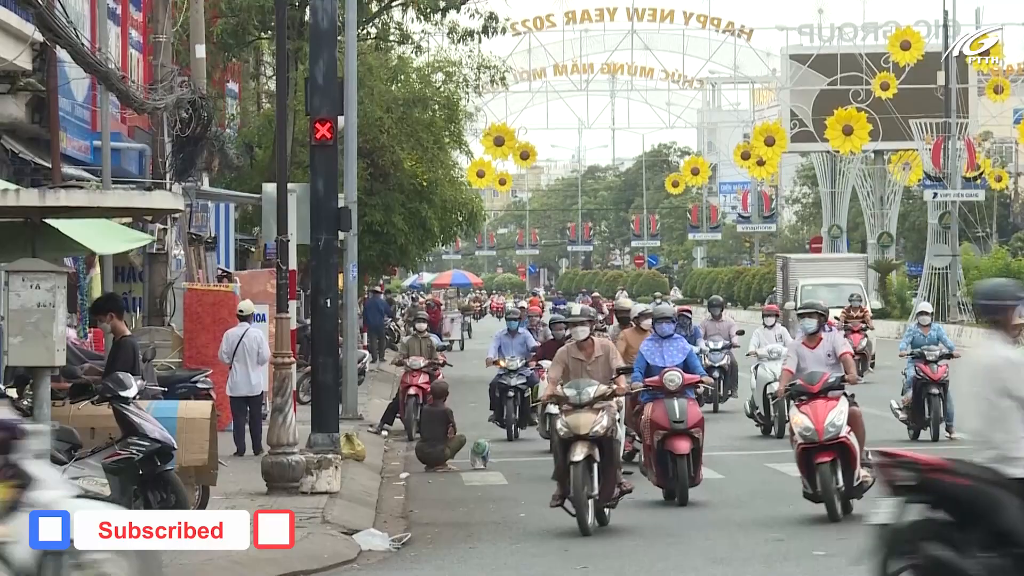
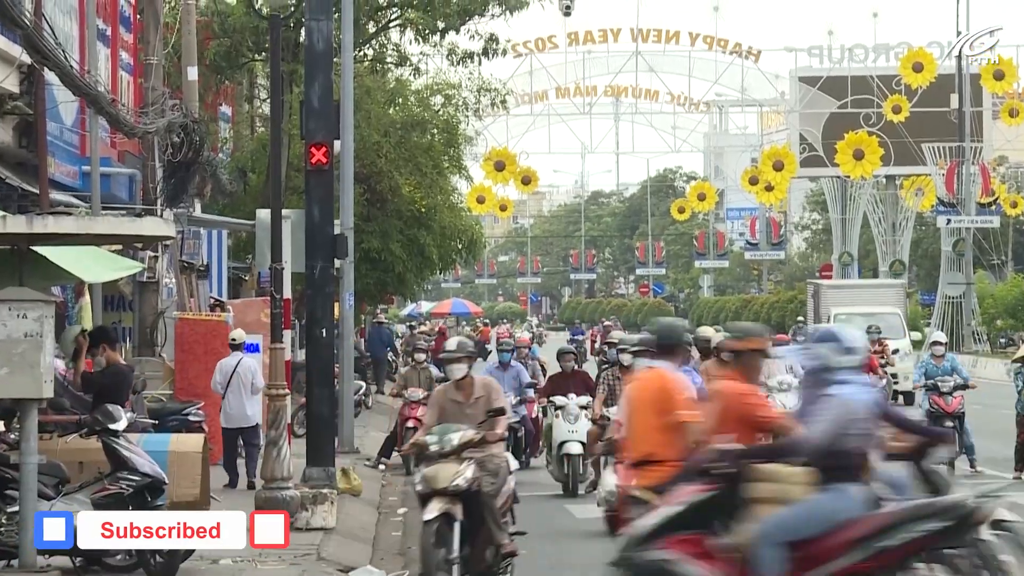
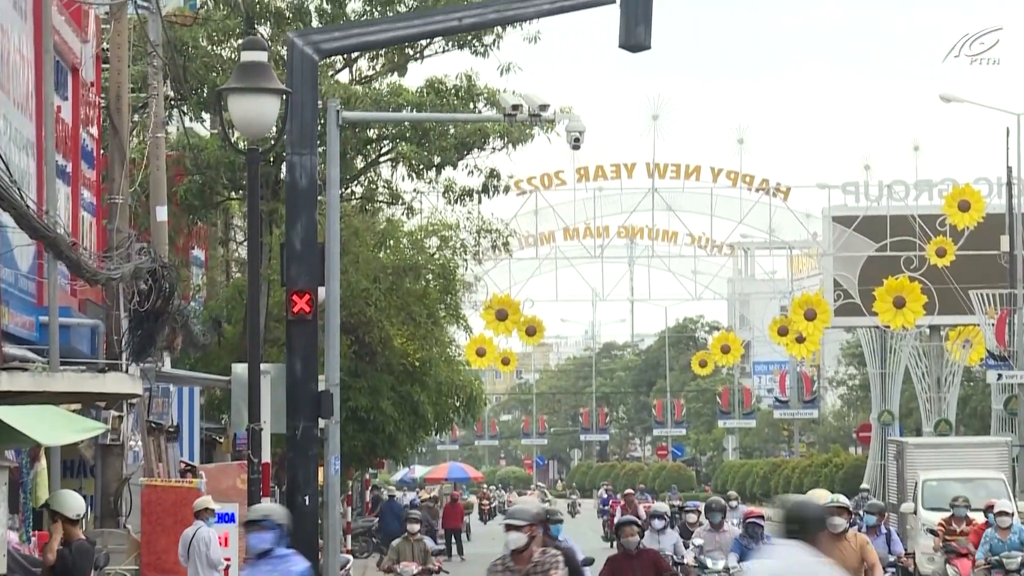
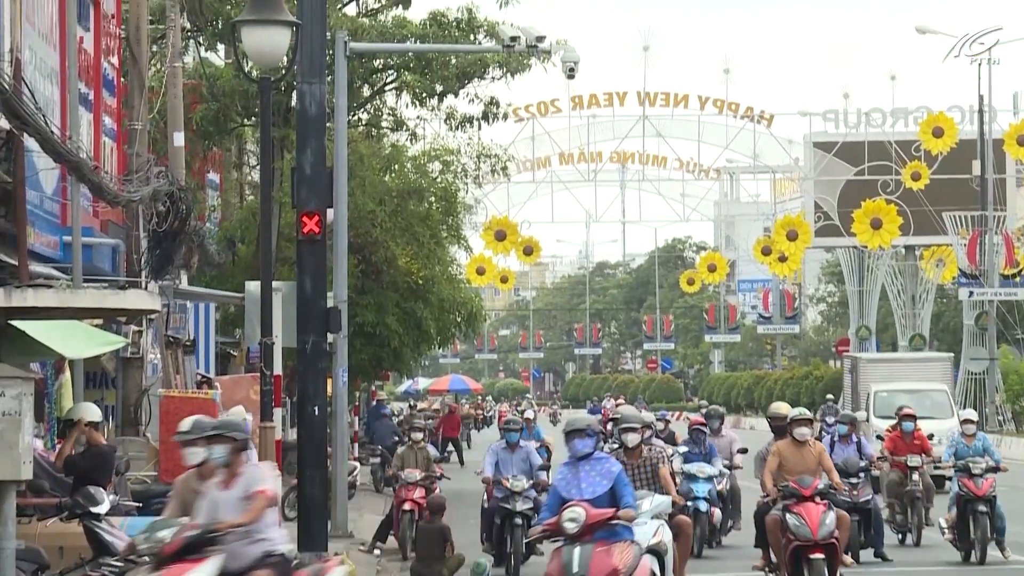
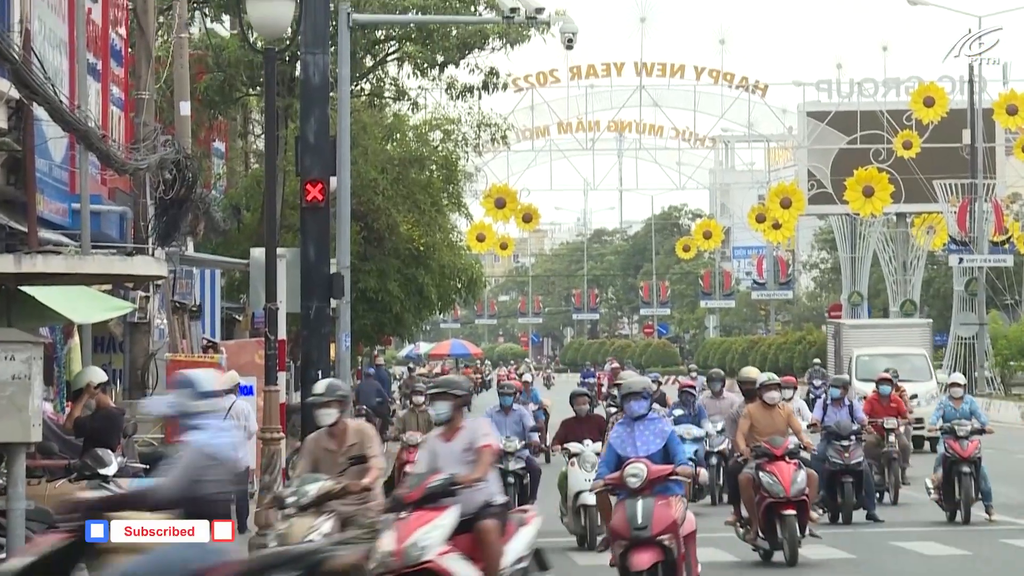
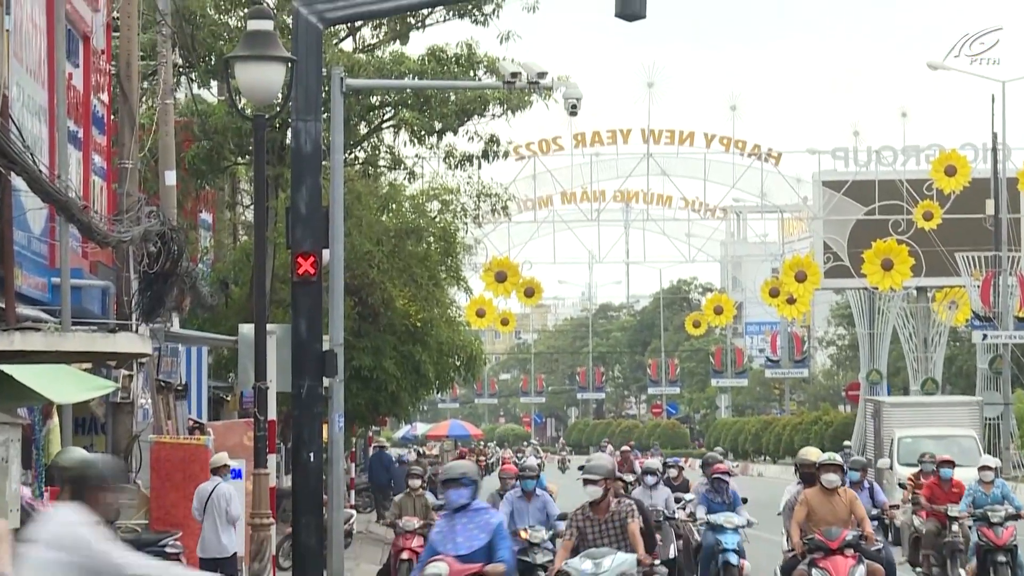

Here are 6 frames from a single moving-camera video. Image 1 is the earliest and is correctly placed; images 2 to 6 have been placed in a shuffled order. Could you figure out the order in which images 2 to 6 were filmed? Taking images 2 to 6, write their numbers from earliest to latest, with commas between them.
2, 5, 4, 6, 3
